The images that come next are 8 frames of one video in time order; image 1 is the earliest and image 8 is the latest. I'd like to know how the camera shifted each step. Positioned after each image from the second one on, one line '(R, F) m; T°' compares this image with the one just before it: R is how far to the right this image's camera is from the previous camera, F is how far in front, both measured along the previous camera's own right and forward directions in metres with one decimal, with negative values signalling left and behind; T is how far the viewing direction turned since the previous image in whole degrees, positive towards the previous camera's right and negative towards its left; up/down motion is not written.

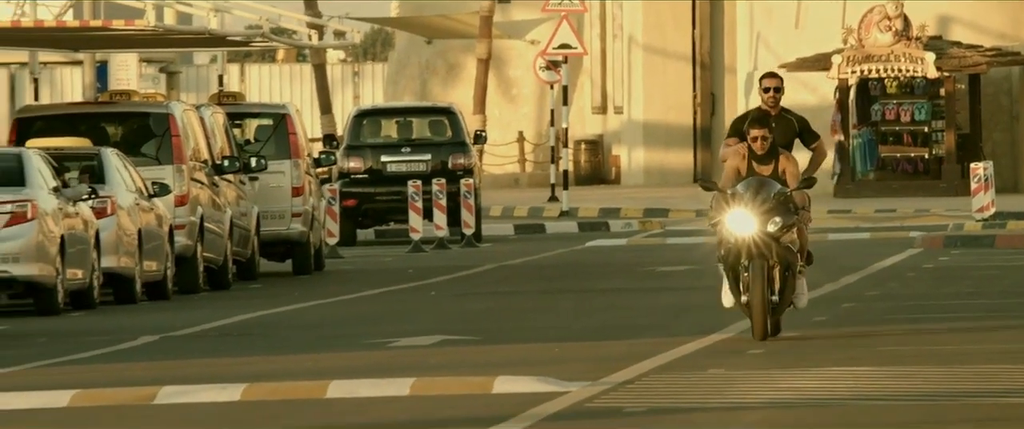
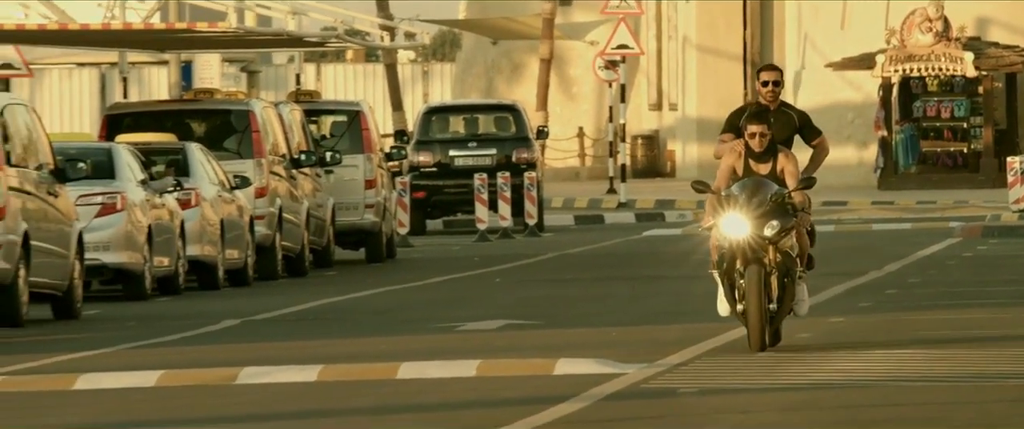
(0.0, -1.0) m; -1°
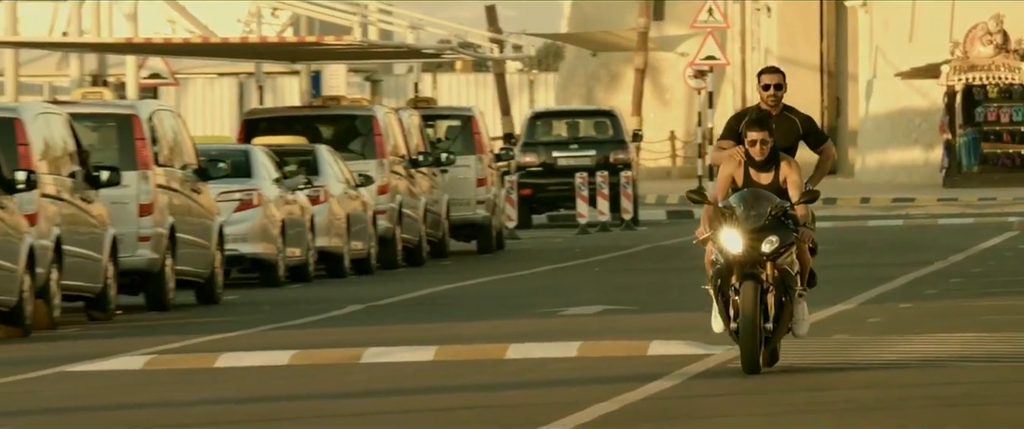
(0.0, -1.9) m; -2°
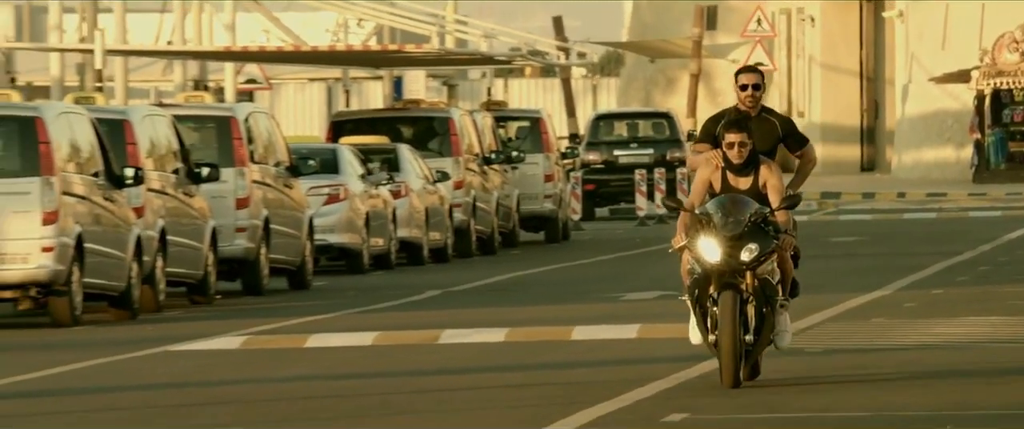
(0.0, -1.9) m; -1°
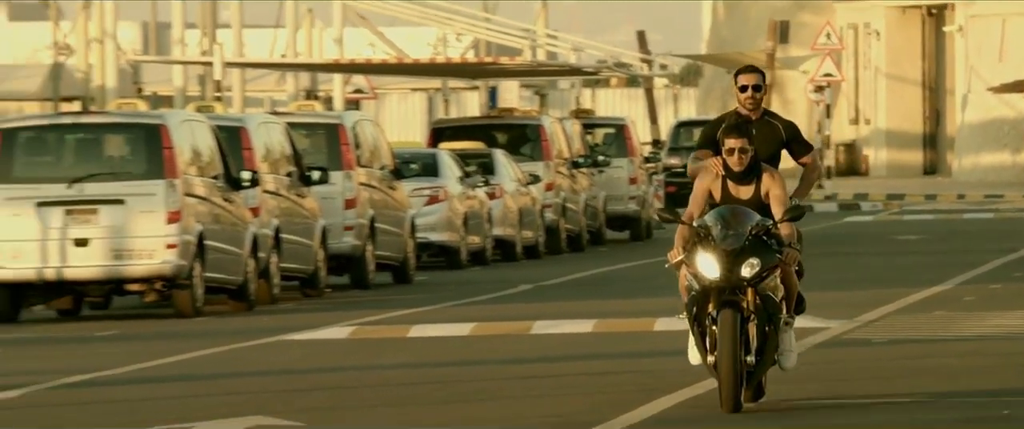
(0.0, -1.8) m; -2°
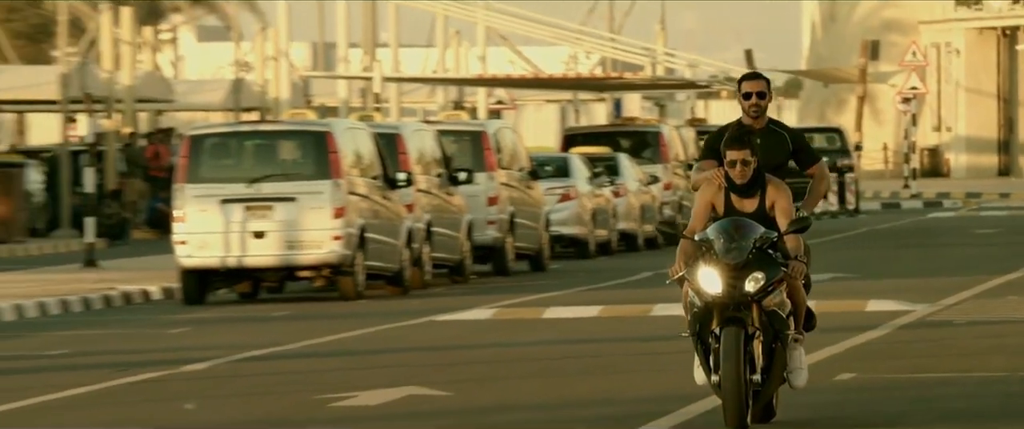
(+0.2, -3.4) m; -3°
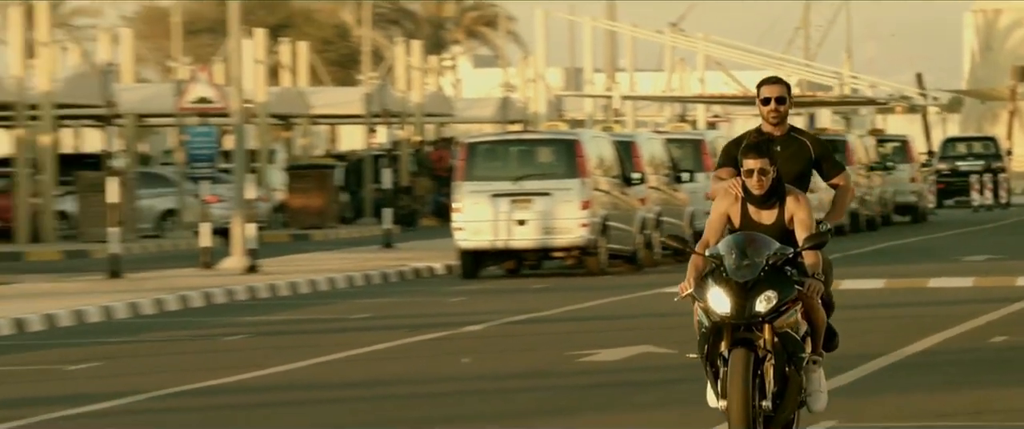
(+0.4, -6.5) m; -5°
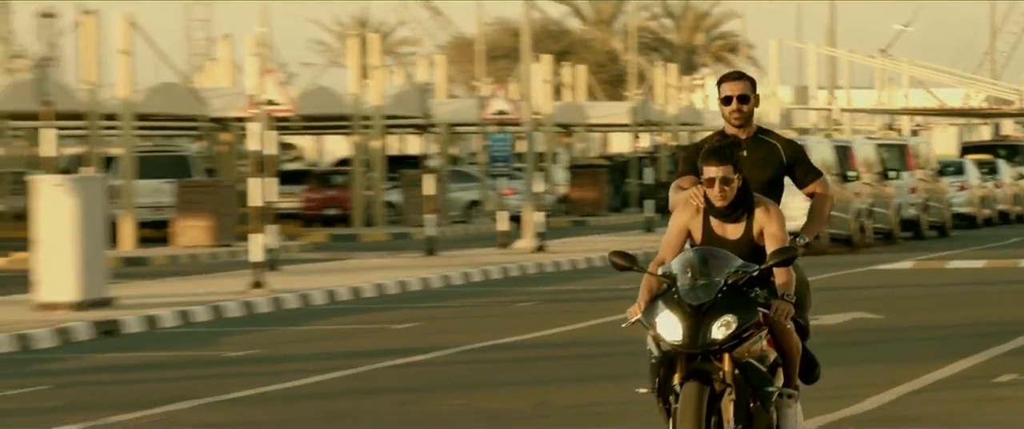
(+1.0, -8.0) m; -6°
